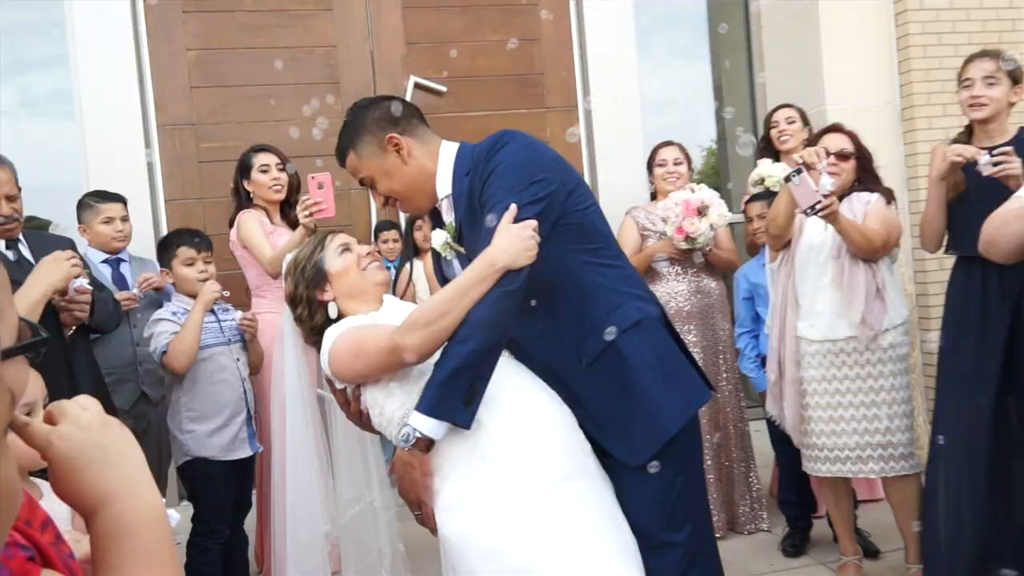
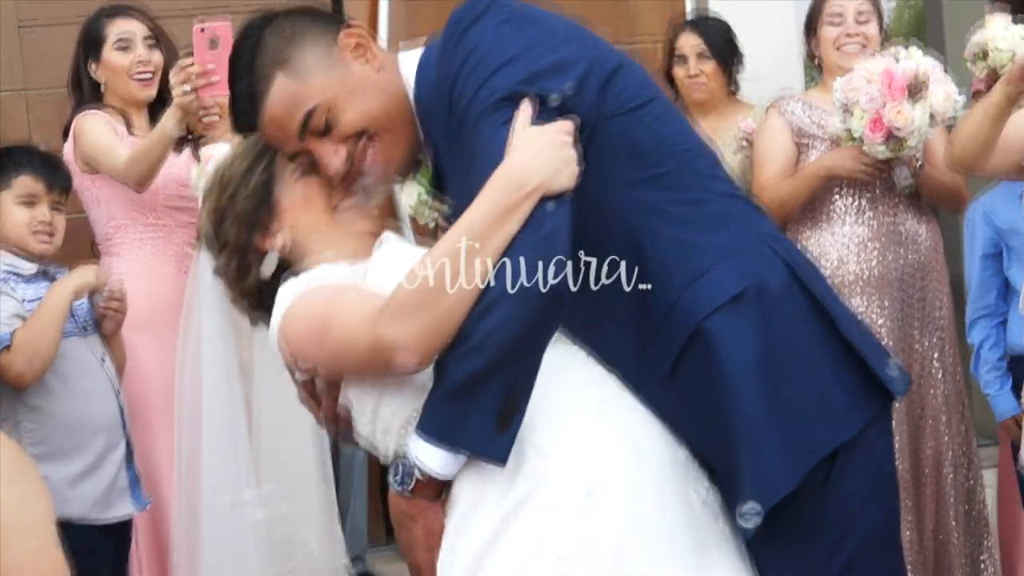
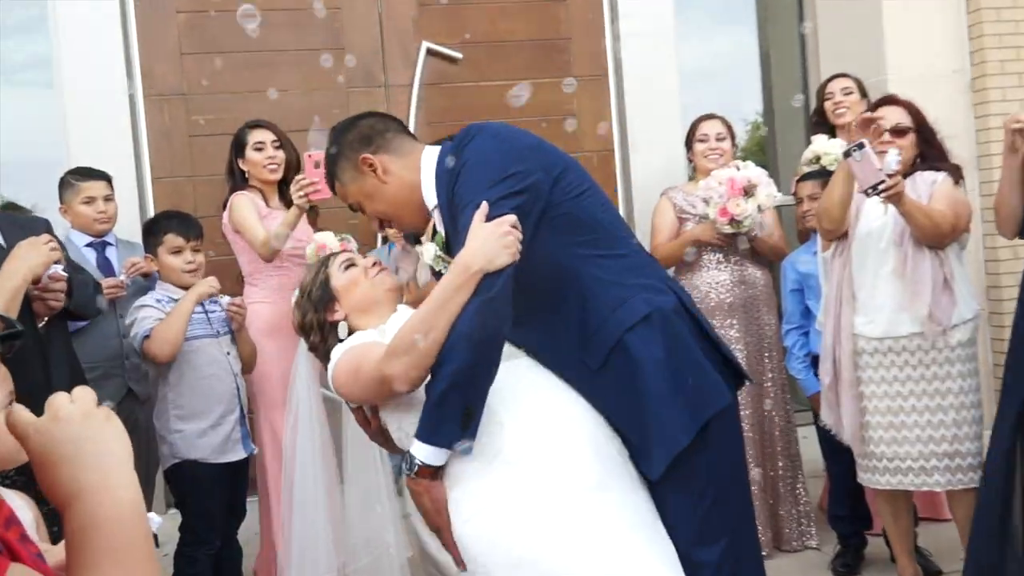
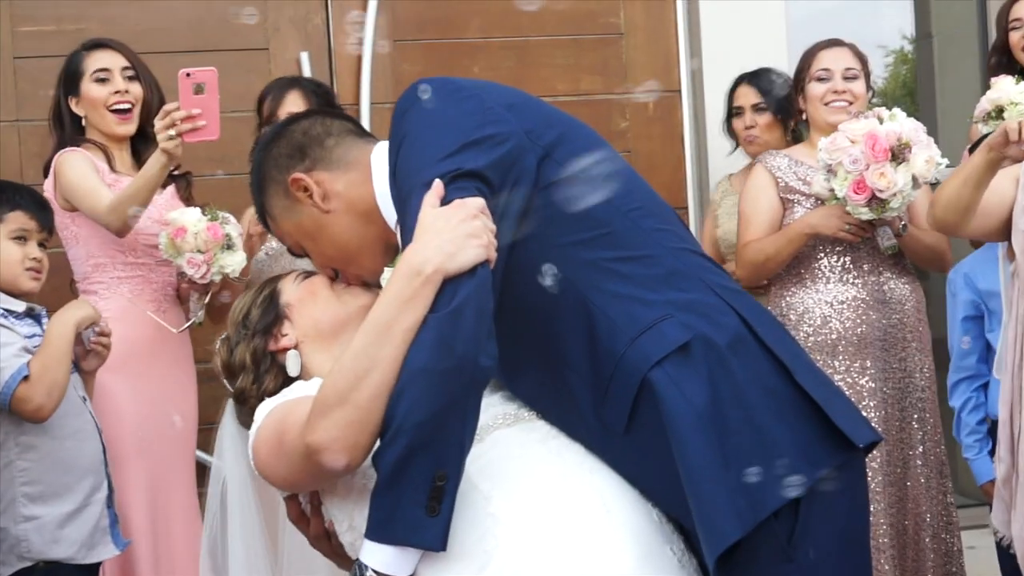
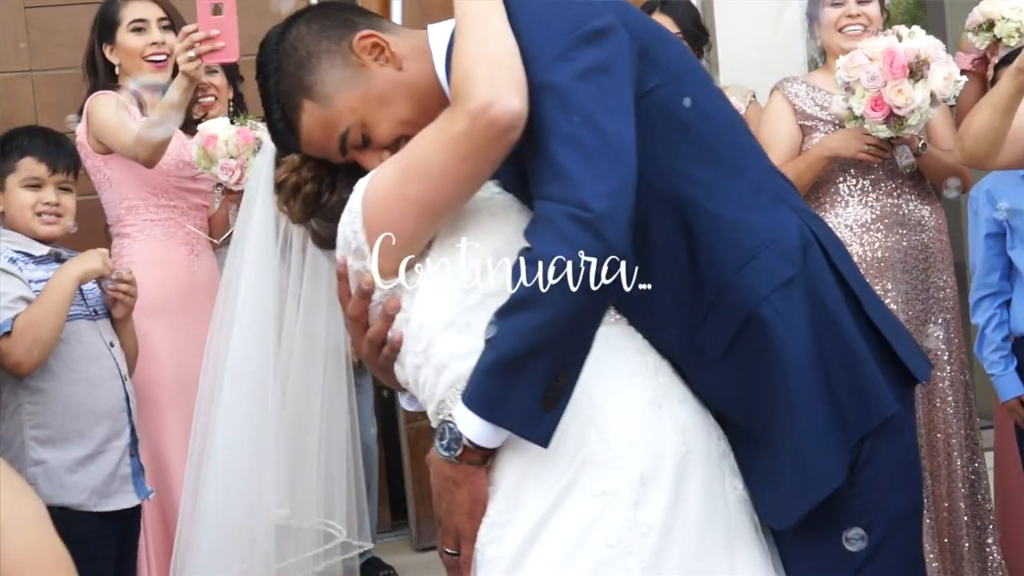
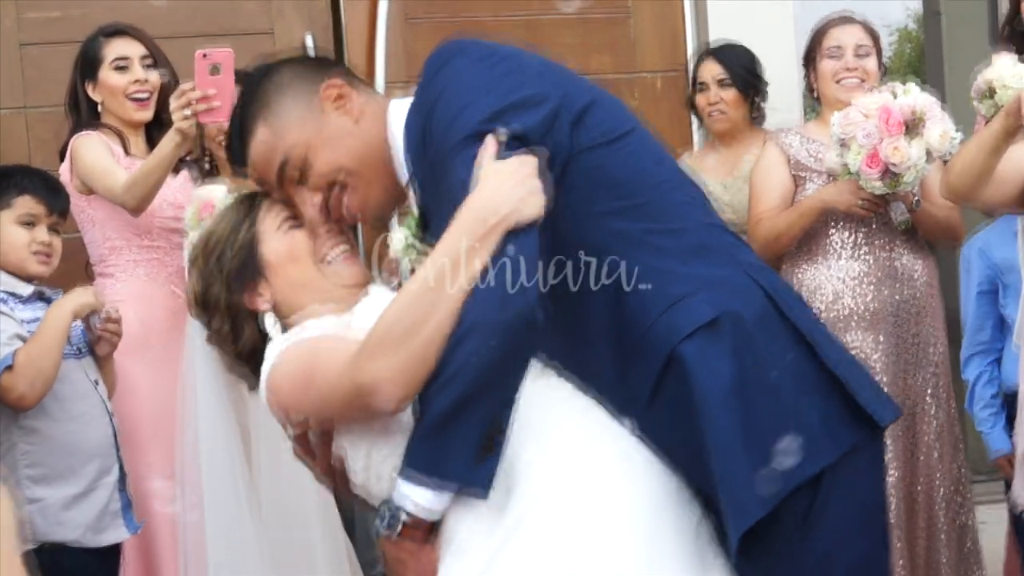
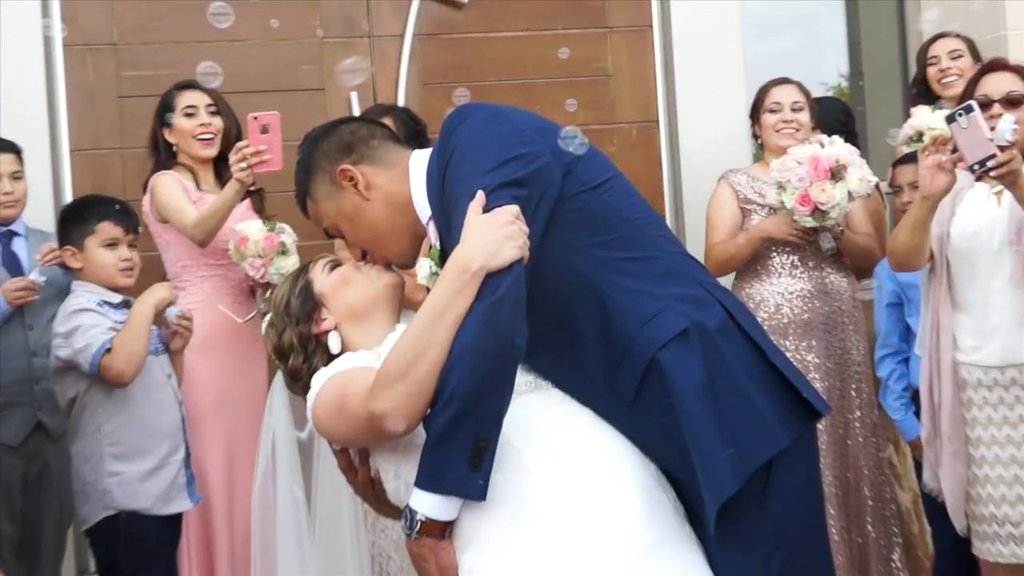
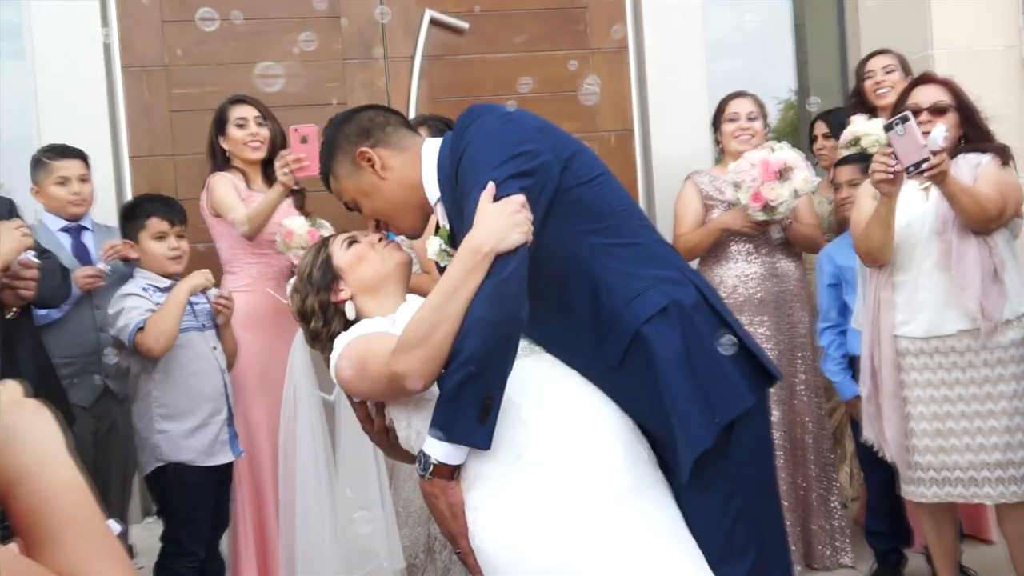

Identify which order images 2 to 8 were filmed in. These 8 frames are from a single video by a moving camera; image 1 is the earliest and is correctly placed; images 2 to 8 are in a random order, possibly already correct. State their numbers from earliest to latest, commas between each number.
3, 8, 7, 4, 6, 2, 5
